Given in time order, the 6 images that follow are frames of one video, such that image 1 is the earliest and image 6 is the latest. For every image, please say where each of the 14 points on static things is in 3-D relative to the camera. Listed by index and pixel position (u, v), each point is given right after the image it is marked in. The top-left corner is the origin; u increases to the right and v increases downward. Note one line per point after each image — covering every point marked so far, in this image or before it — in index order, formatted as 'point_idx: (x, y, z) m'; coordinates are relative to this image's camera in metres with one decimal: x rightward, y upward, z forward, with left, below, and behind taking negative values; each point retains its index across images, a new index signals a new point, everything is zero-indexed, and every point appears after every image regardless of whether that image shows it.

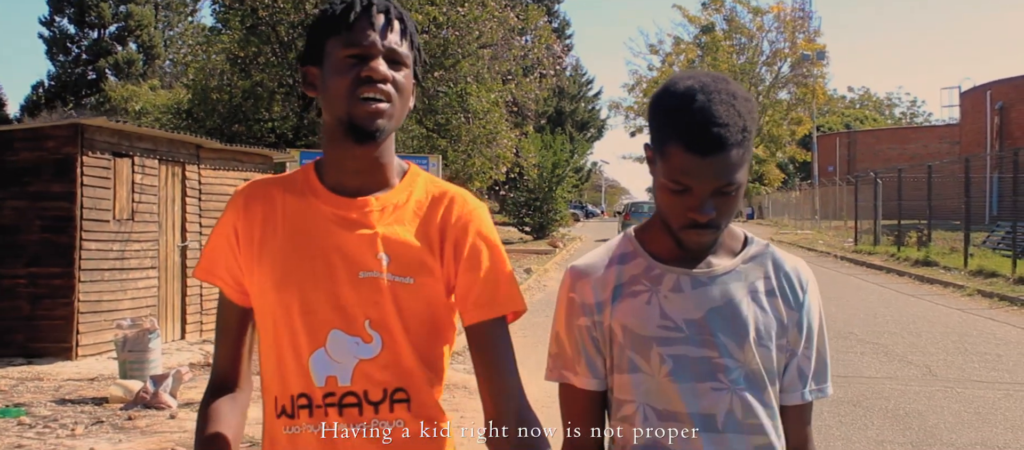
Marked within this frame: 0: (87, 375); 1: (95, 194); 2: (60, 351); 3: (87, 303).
0: (-3.8, -1.3, +6.1) m
1: (-5.1, +0.4, +8.7) m
2: (-5.4, -1.5, +8.5) m
3: (-5.2, -0.9, +8.7) m
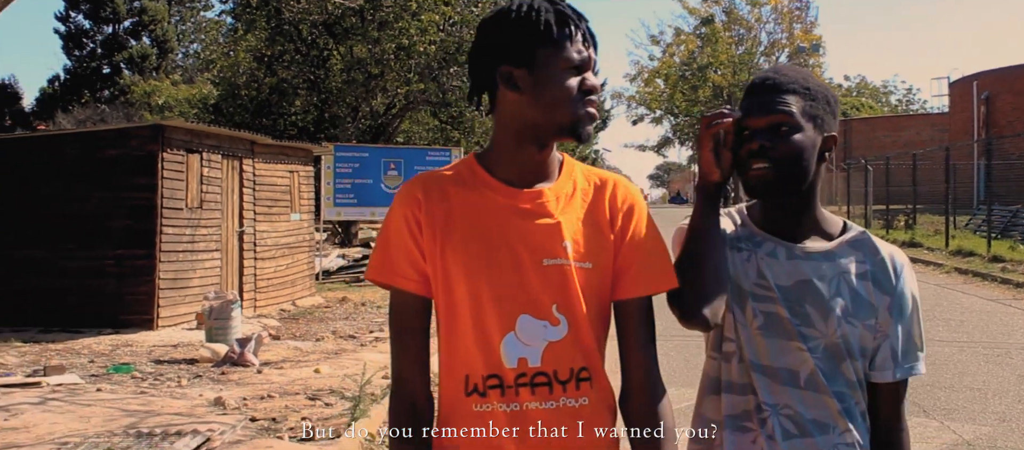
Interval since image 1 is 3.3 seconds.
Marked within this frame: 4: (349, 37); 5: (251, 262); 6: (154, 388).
0: (-3.5, -1.2, +6.9) m
1: (-4.8, +0.6, +9.5) m
2: (-5.1, -1.4, +9.3) m
3: (-4.9, -0.8, +9.4) m
4: (-4.2, +4.8, +17.0) m
5: (-4.4, -0.6, +11.2) m
6: (-2.5, -1.2, +4.7) m
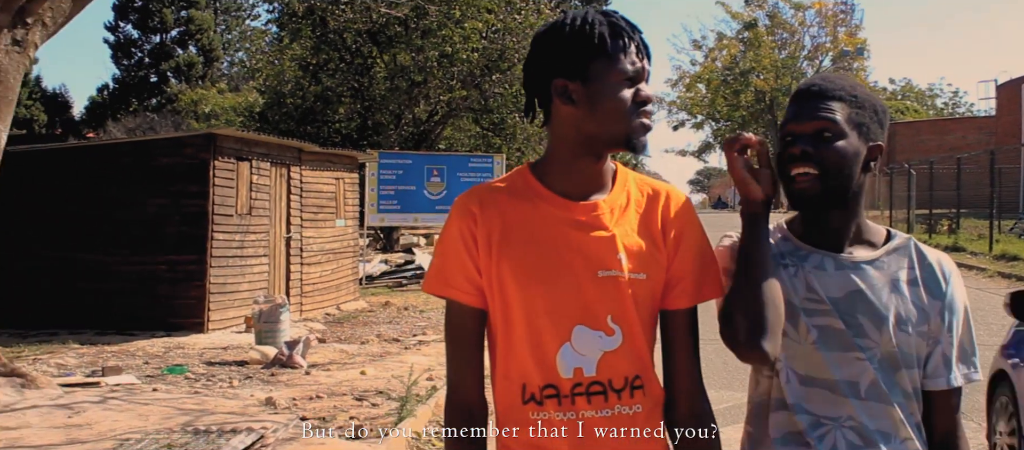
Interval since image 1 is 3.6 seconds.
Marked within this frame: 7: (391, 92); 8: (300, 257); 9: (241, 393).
0: (-3.1, -1.3, +7.1) m
1: (-4.3, +0.5, +9.7) m
2: (-4.6, -1.5, +9.5) m
3: (-4.3, -0.9, +9.7) m
4: (-3.2, +4.6, +17.2) m
5: (-3.7, -0.7, +11.4) m
6: (-2.2, -1.2, +4.8) m
7: (-3.3, +3.5, +17.5) m
8: (-3.7, -0.6, +11.5) m
9: (-1.9, -1.2, +4.7) m
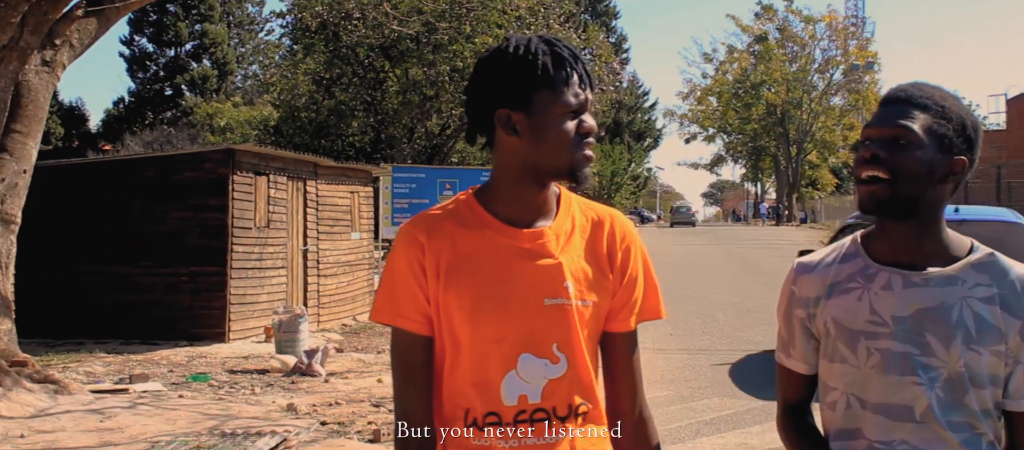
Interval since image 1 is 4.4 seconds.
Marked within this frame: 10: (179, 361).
0: (-2.9, -1.4, +7.2) m
1: (-4.1, +0.3, +10.0) m
2: (-4.4, -1.7, +9.7) m
3: (-4.1, -1.1, +9.9) m
4: (-2.9, +4.3, +17.5) m
5: (-3.5, -1.0, +11.6) m
6: (-2.1, -1.3, +5.0) m
7: (-3.0, +3.1, +17.7) m
8: (-3.5, -0.8, +11.7) m
9: (-1.8, -1.3, +4.9) m
10: (-3.4, -1.4, +6.9) m
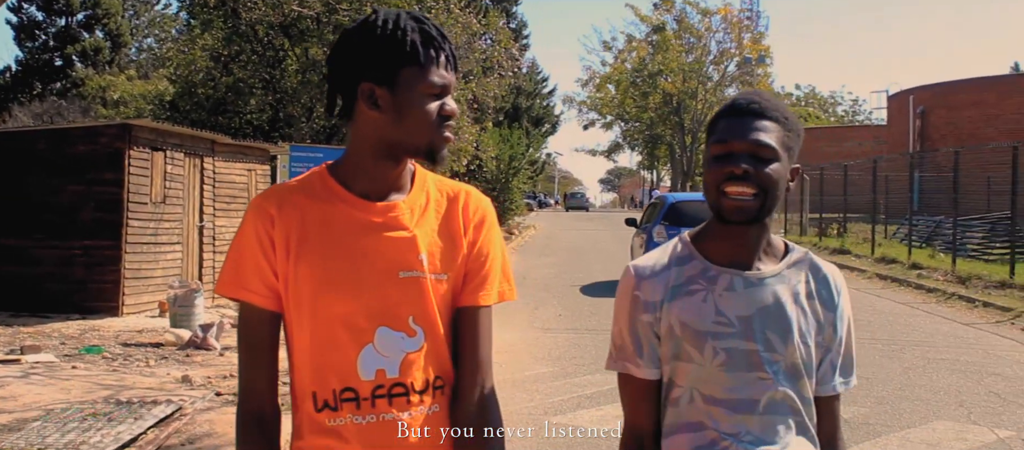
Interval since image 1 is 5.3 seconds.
0: (-4.2, -1.1, +7.2) m
1: (-5.6, +0.7, +9.7) m
2: (-5.9, -1.2, +9.5) m
3: (-5.7, -0.7, +9.7) m
4: (-5.4, +4.9, +17.3) m
5: (-5.3, -0.5, +11.5) m
6: (-3.0, -1.1, +5.1) m
7: (-5.5, +3.8, +17.5) m
8: (-5.3, -0.3, +11.6) m
9: (-2.7, -1.1, +5.1) m
10: (-4.6, -1.1, +6.8) m
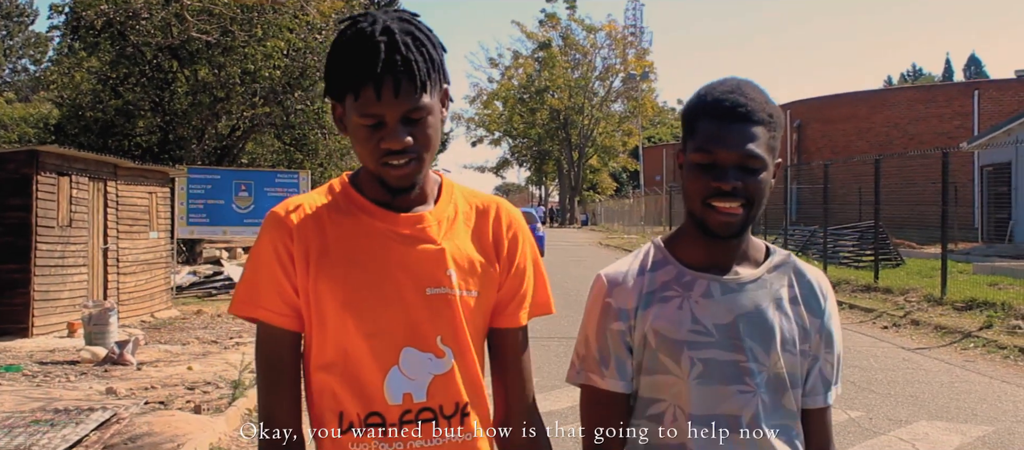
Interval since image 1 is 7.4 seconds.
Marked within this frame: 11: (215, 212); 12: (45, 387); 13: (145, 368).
0: (-5.3, -1.4, +7.3) m
1: (-7.2, +0.3, +9.6) m
2: (-7.4, -1.6, +9.2) m
3: (-7.2, -1.0, +9.5) m
4: (-8.2, +4.4, +17.1) m
5: (-7.1, -0.9, +11.3) m
6: (-3.8, -1.3, +5.4) m
7: (-8.4, +3.2, +17.3) m
8: (-7.1, -0.8, +11.4) m
9: (-3.5, -1.3, +5.4) m
10: (-5.6, -1.4, +6.8) m
11: (-5.9, +0.2, +13.2) m
12: (-3.7, -1.3, +5.2) m
13: (-3.3, -1.3, +6.0) m
